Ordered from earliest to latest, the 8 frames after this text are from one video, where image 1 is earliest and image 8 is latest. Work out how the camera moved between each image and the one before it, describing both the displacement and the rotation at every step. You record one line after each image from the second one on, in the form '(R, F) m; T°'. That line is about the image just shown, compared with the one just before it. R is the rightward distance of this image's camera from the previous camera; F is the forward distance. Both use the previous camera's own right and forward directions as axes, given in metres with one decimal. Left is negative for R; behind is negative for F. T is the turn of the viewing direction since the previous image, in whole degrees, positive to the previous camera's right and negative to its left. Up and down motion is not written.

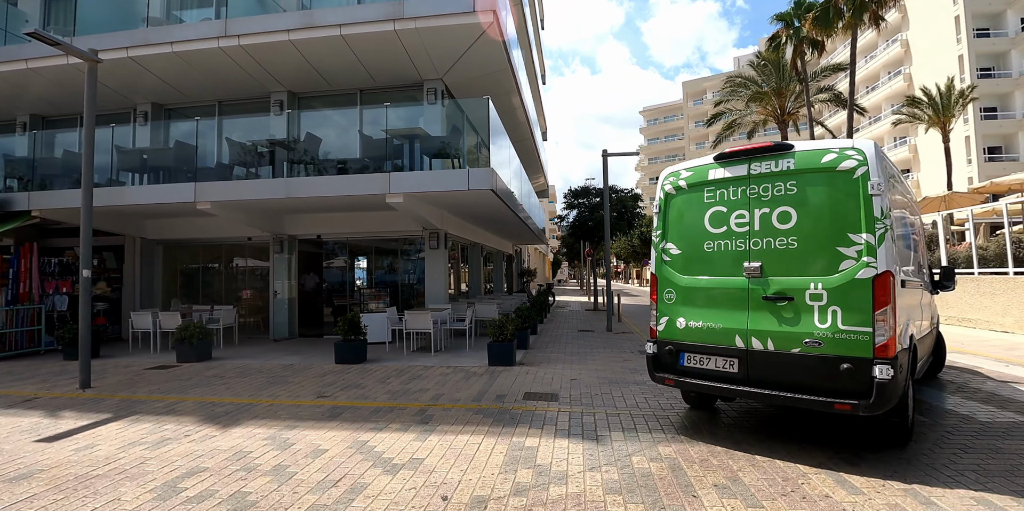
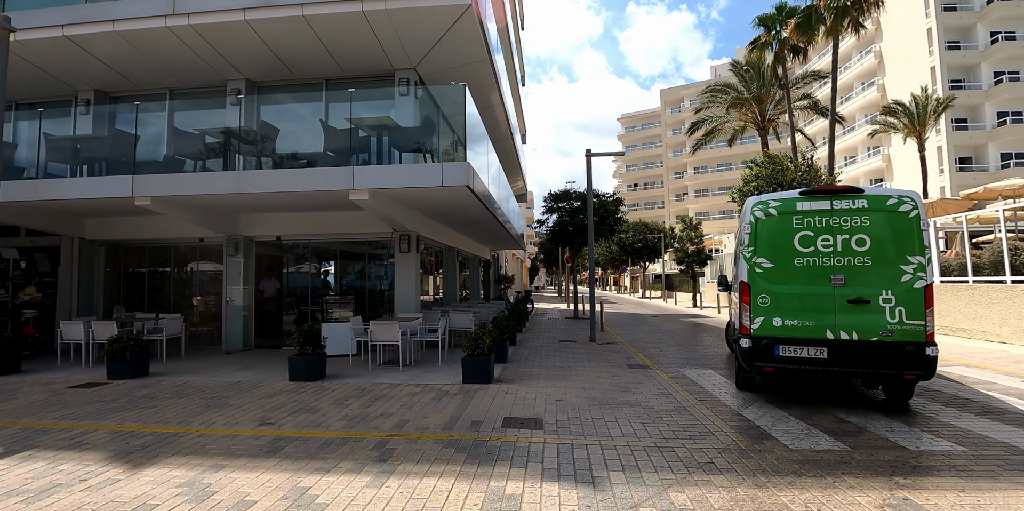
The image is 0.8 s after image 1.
(0.0, +0.8) m; +3°
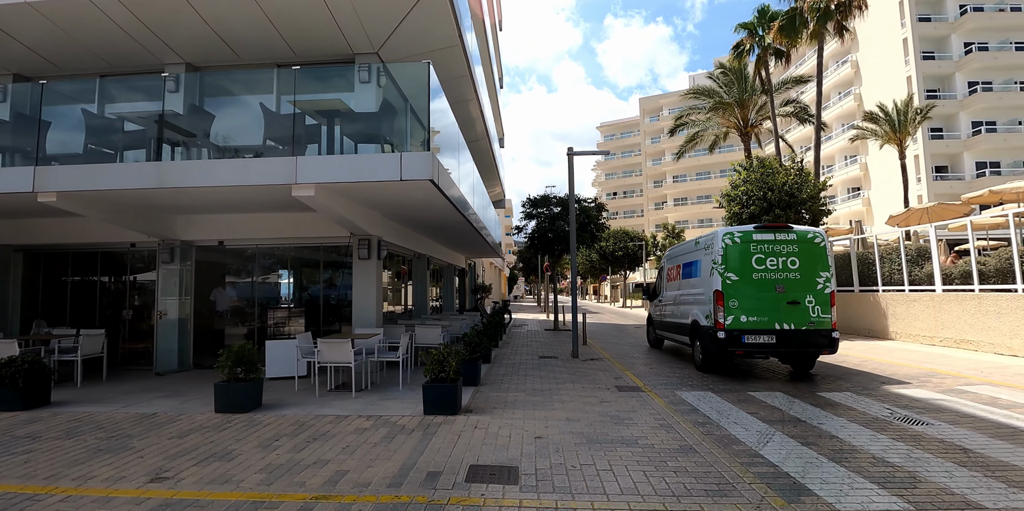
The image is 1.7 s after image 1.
(+0.1, +1.1) m; +3°
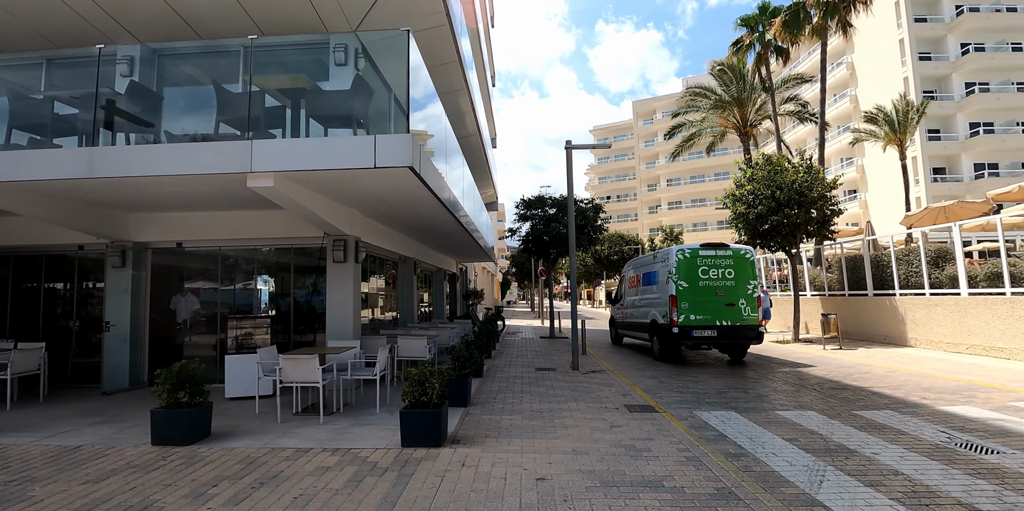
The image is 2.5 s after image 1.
(0.0, +1.0) m; +1°
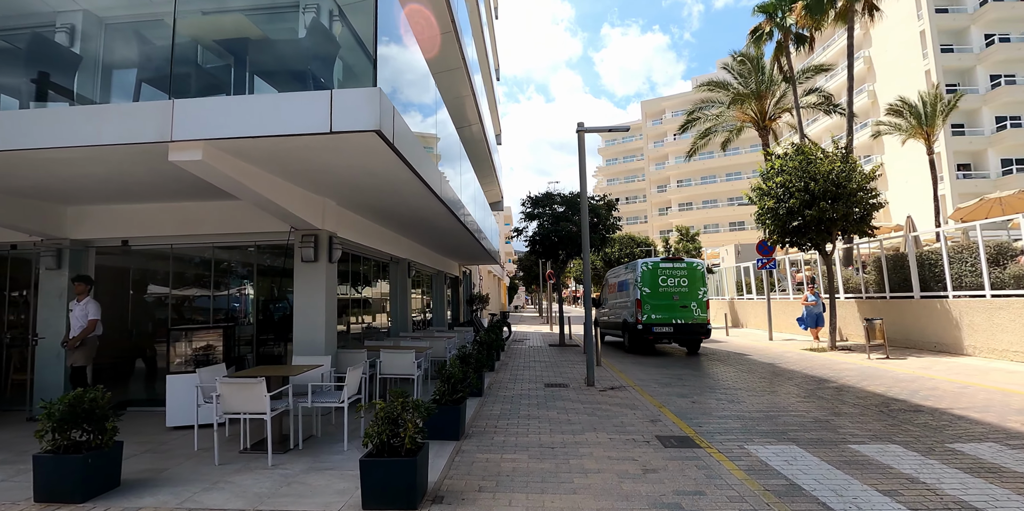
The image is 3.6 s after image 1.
(0.0, +1.3) m; -1°
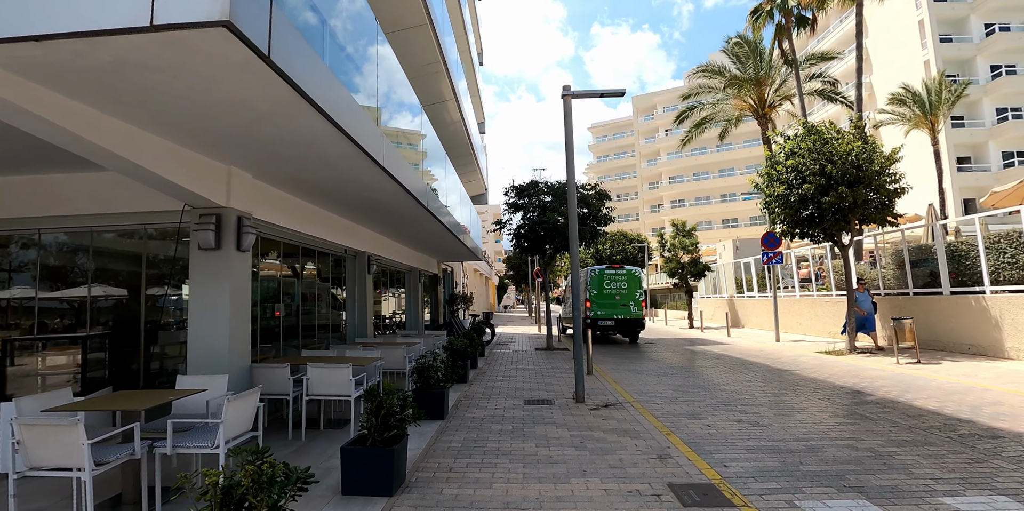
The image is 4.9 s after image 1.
(+0.3, +1.6) m; +1°
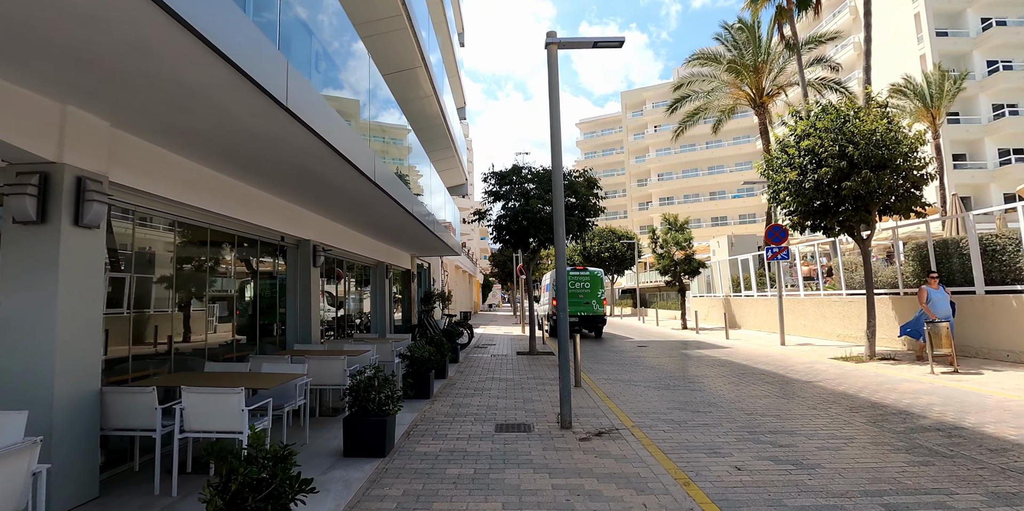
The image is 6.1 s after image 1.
(+0.2, +1.5) m; +2°
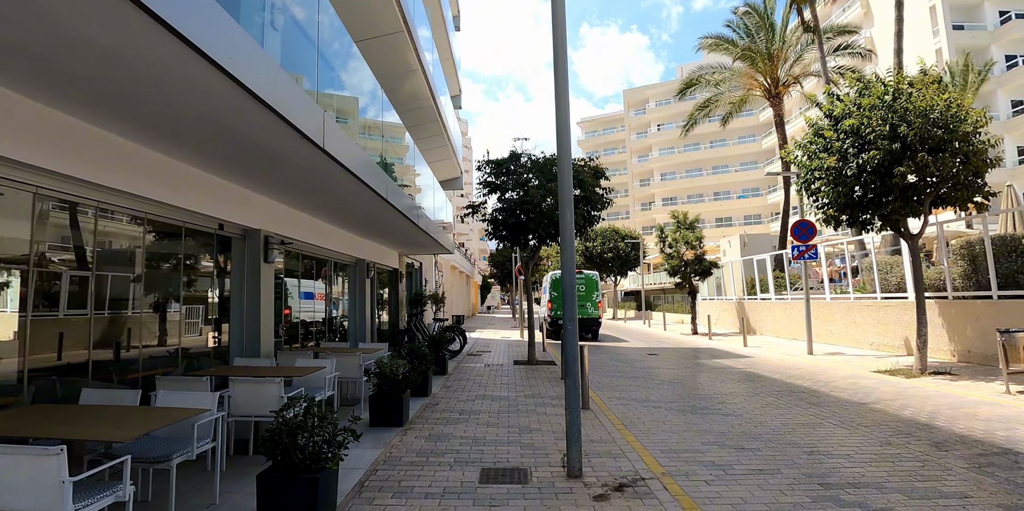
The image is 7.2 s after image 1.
(+0.1, +1.4) m; 0°
